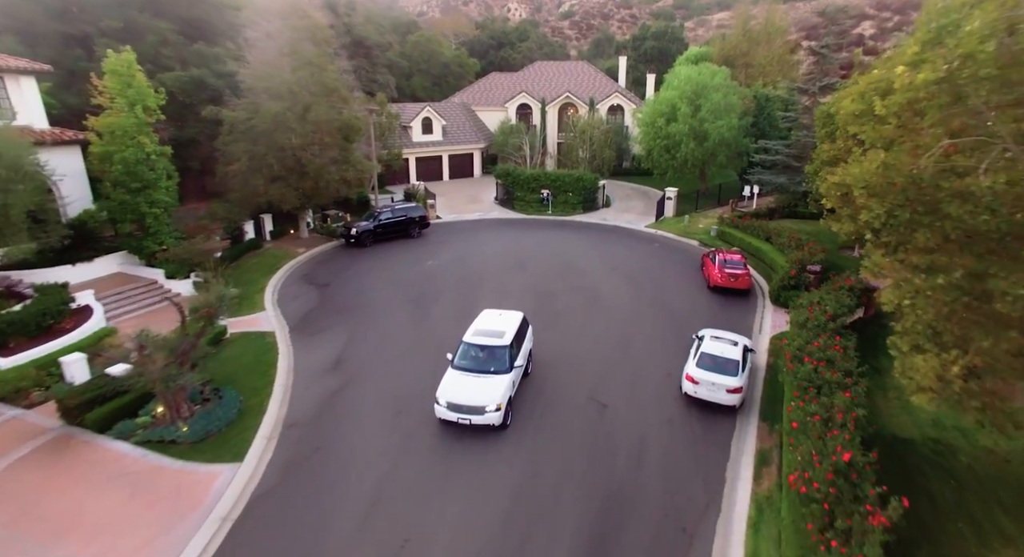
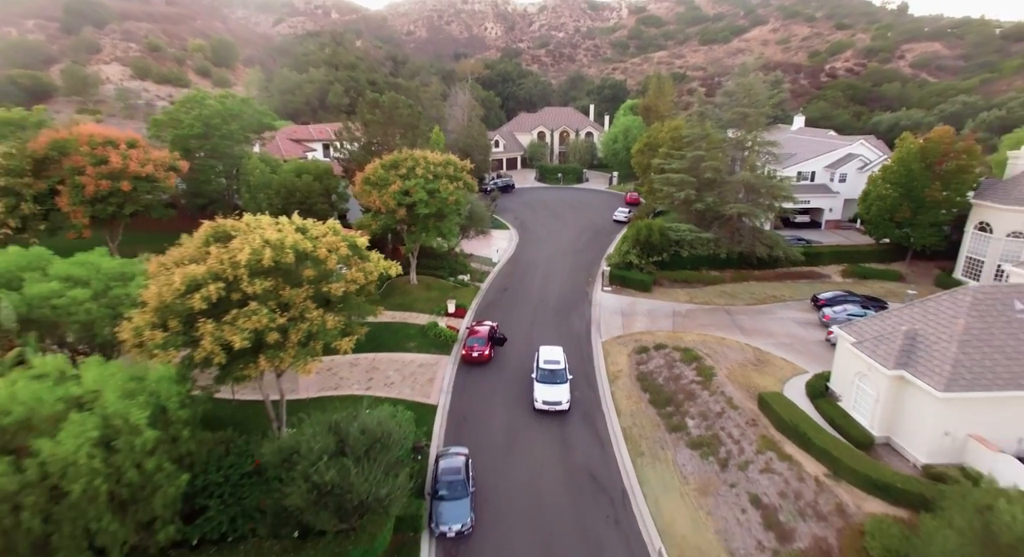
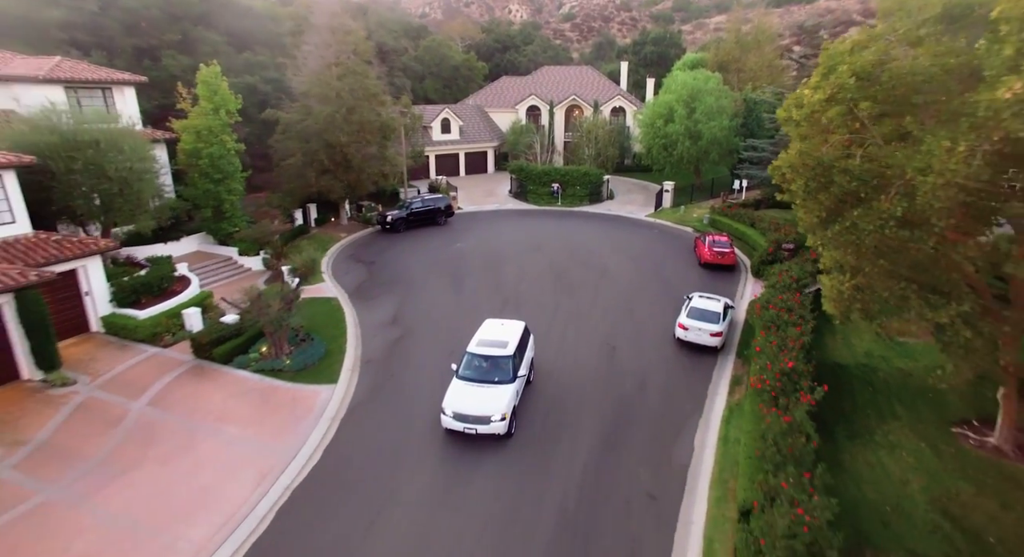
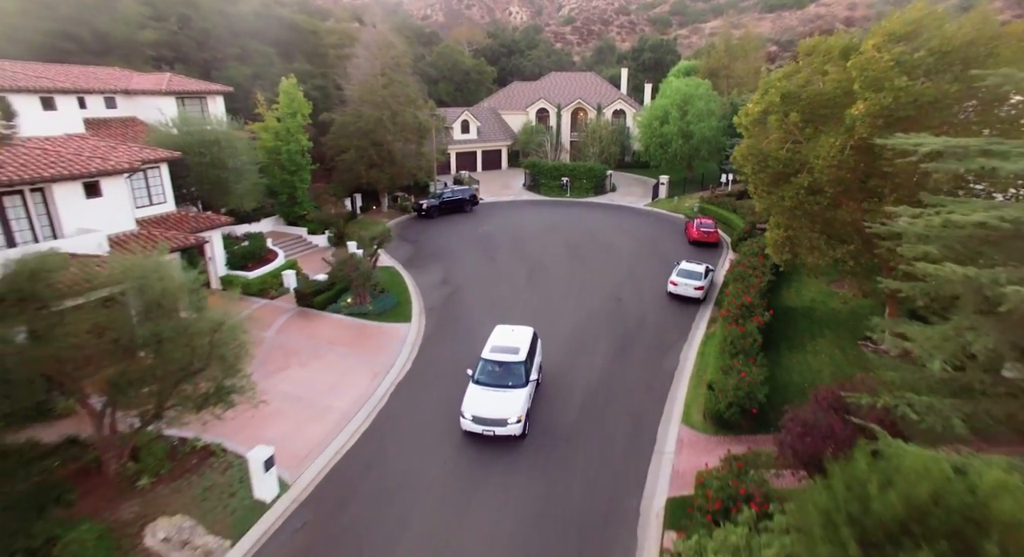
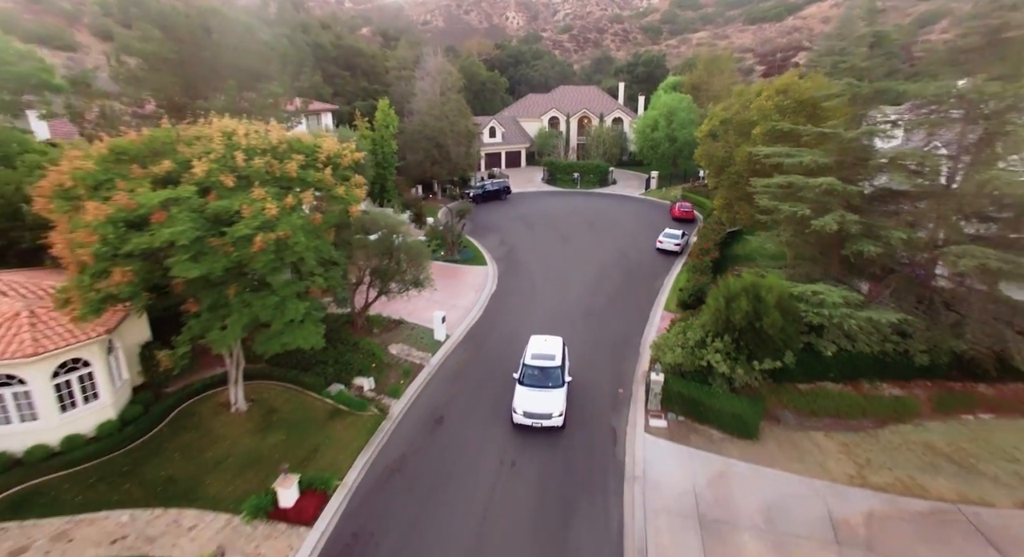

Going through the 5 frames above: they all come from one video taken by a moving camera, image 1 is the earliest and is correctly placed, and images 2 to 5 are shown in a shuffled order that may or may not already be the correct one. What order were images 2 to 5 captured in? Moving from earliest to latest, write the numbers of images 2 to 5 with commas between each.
3, 4, 5, 2
